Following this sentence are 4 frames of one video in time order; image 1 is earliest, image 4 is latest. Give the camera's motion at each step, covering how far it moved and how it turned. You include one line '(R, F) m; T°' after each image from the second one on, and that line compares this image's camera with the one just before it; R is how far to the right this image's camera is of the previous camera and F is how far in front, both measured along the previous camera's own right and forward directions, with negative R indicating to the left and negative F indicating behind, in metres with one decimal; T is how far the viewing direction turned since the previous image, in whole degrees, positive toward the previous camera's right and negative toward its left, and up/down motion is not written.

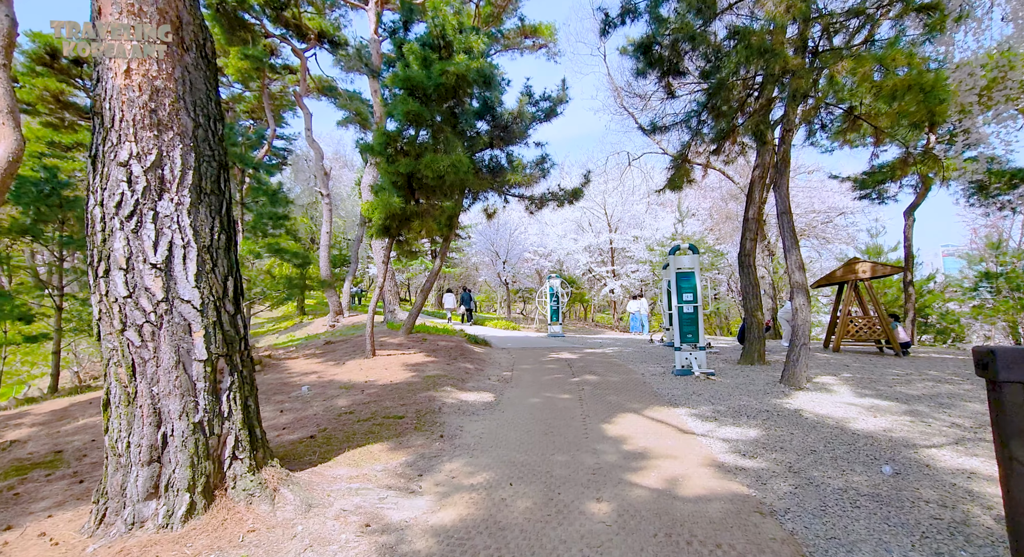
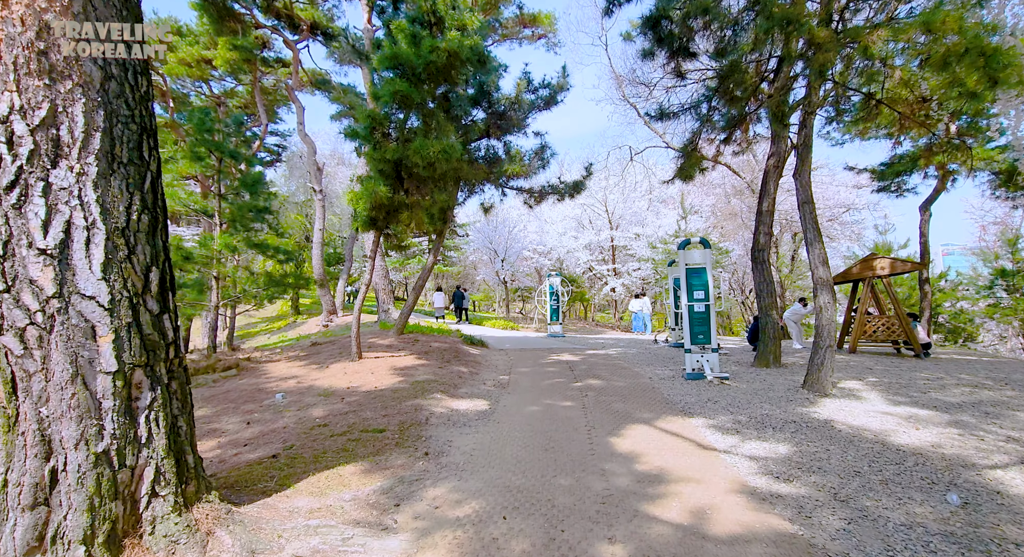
(0.0, +0.6) m; 0°
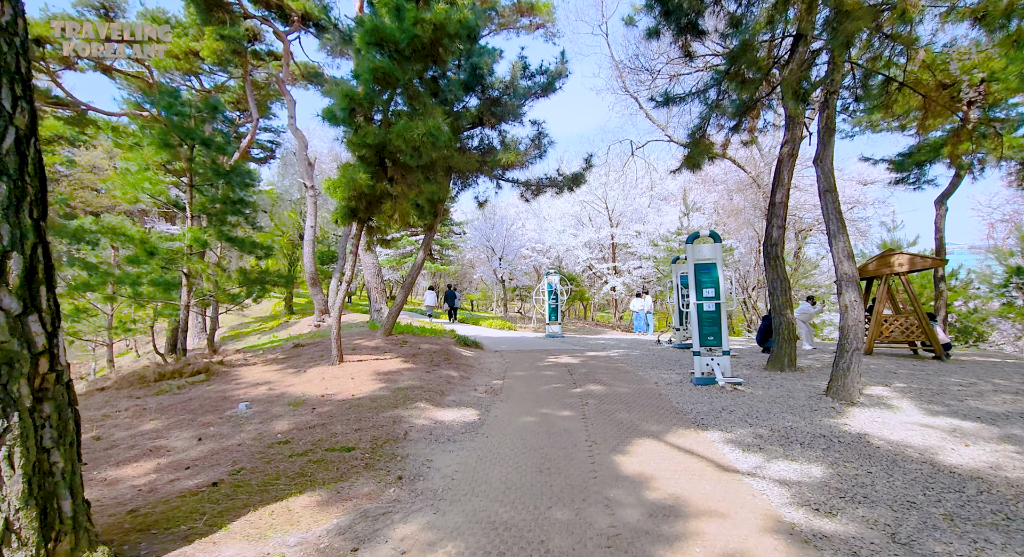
(+0.1, +0.6) m; 0°
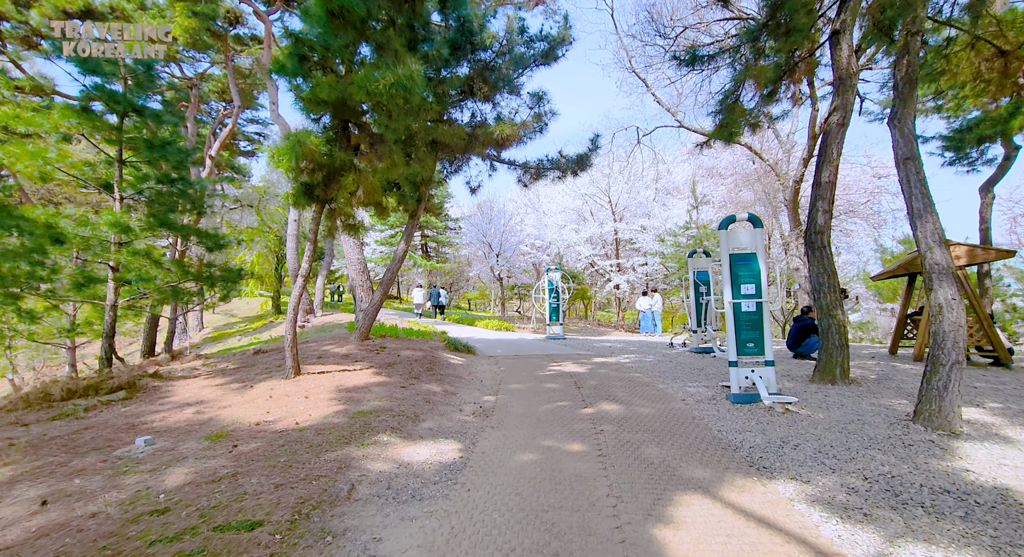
(+0.1, +1.3) m; 0°
